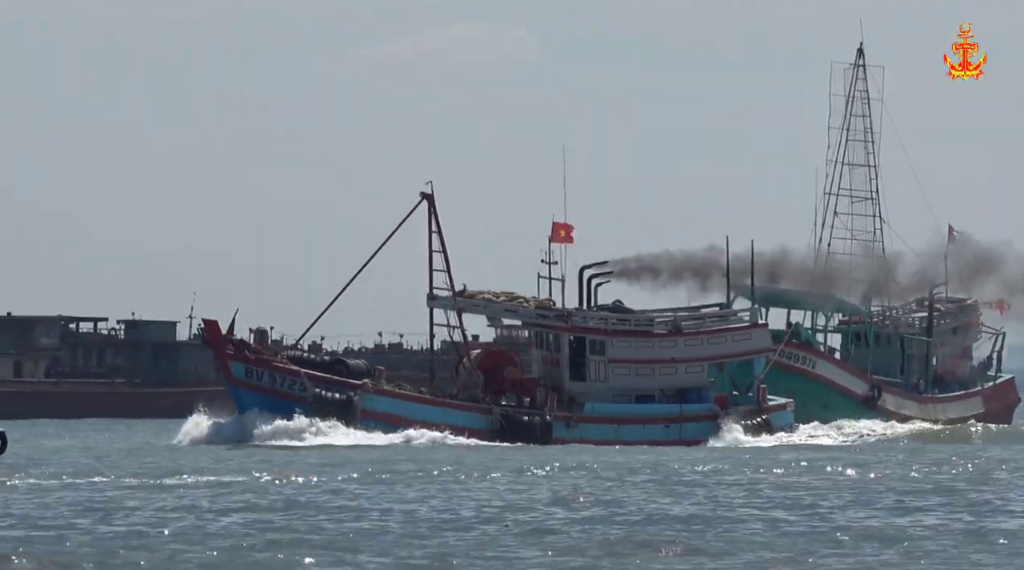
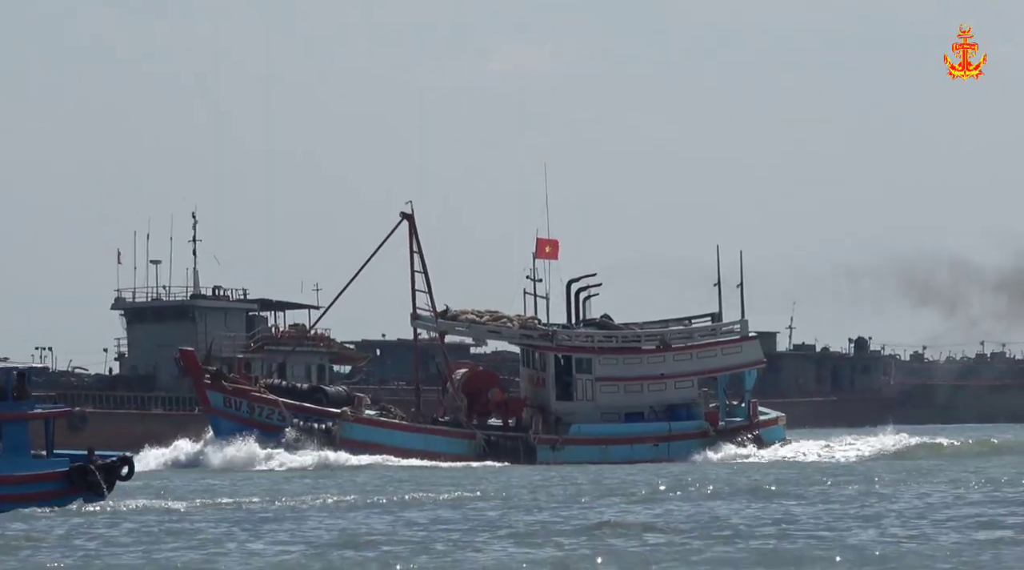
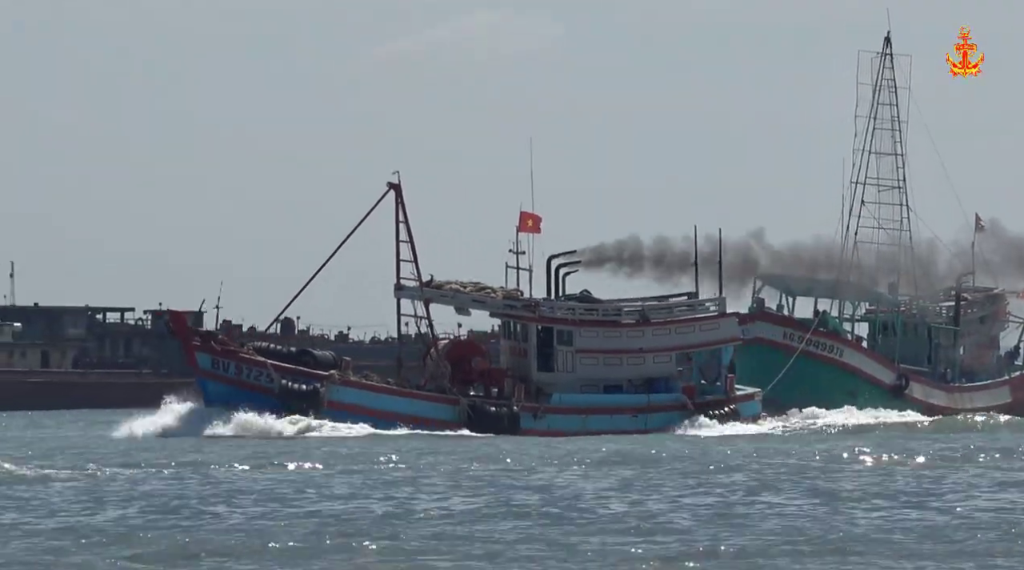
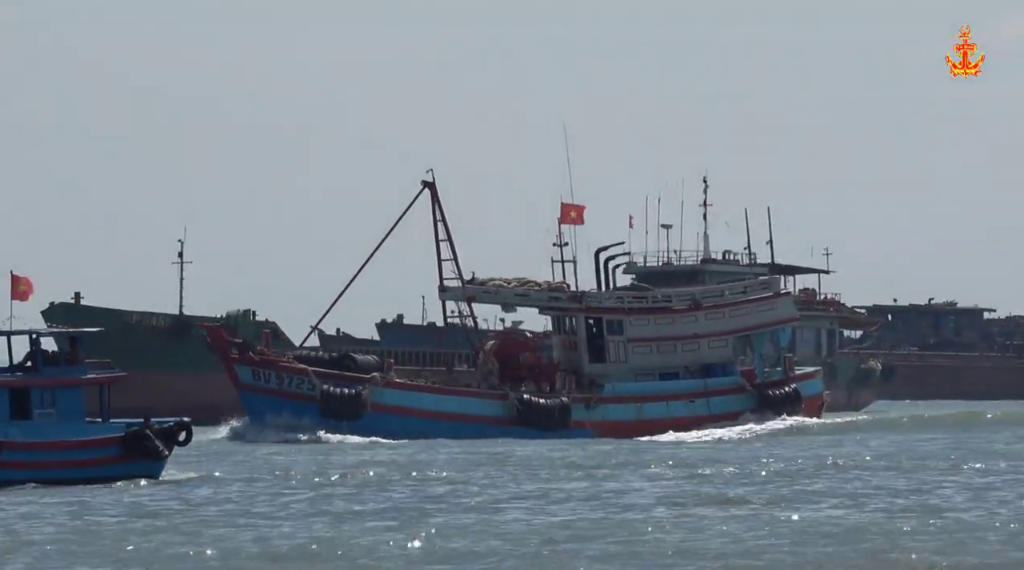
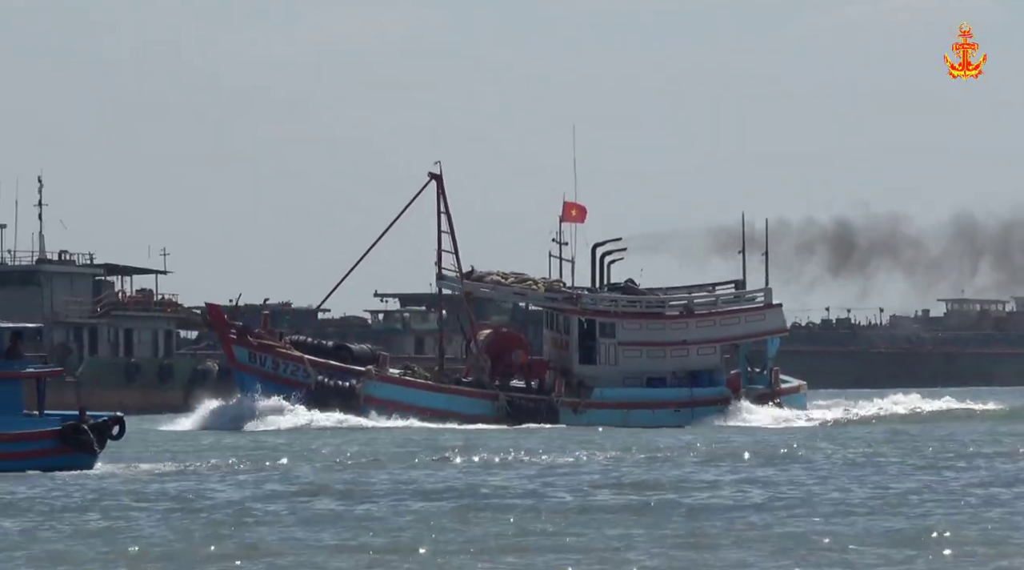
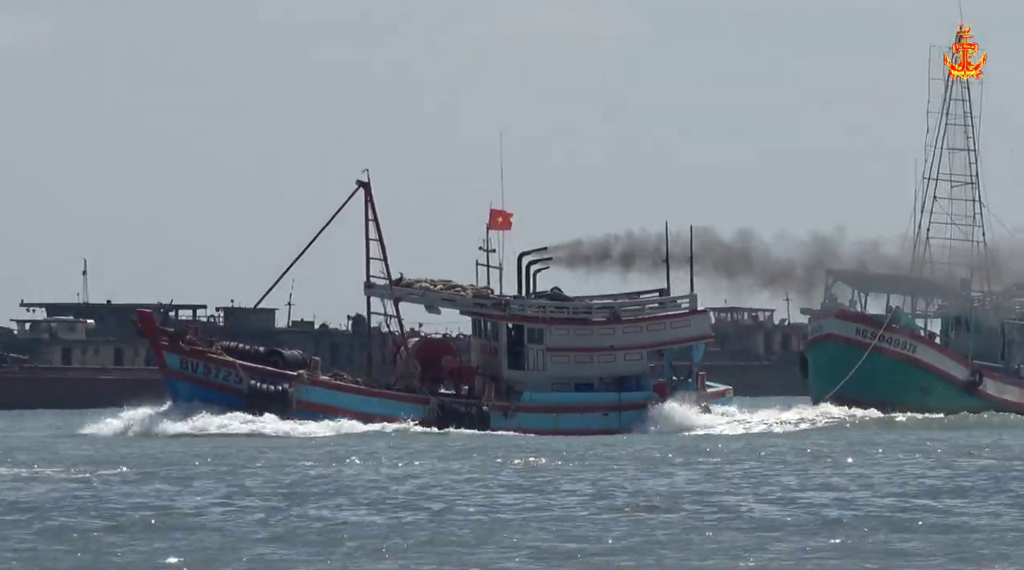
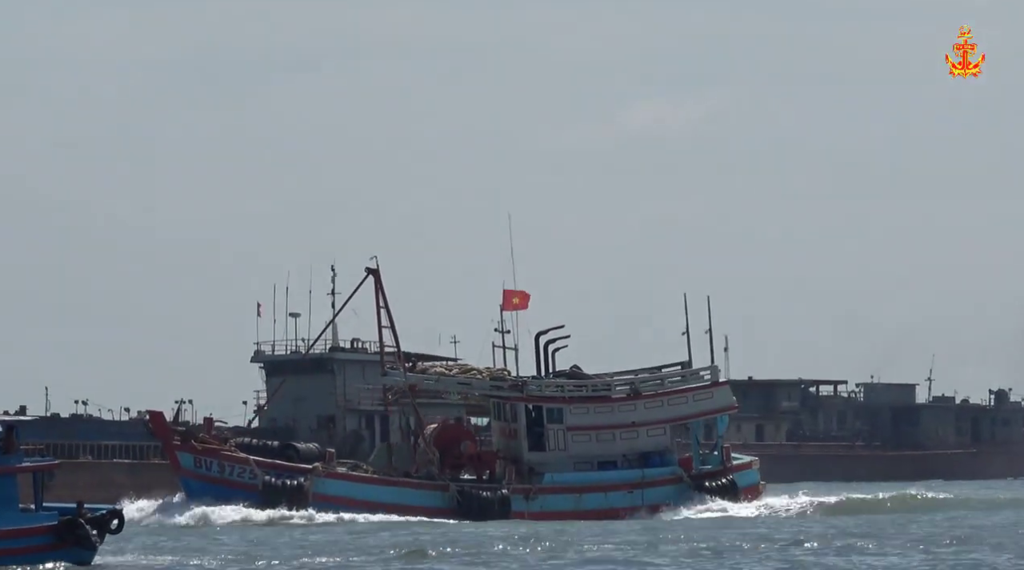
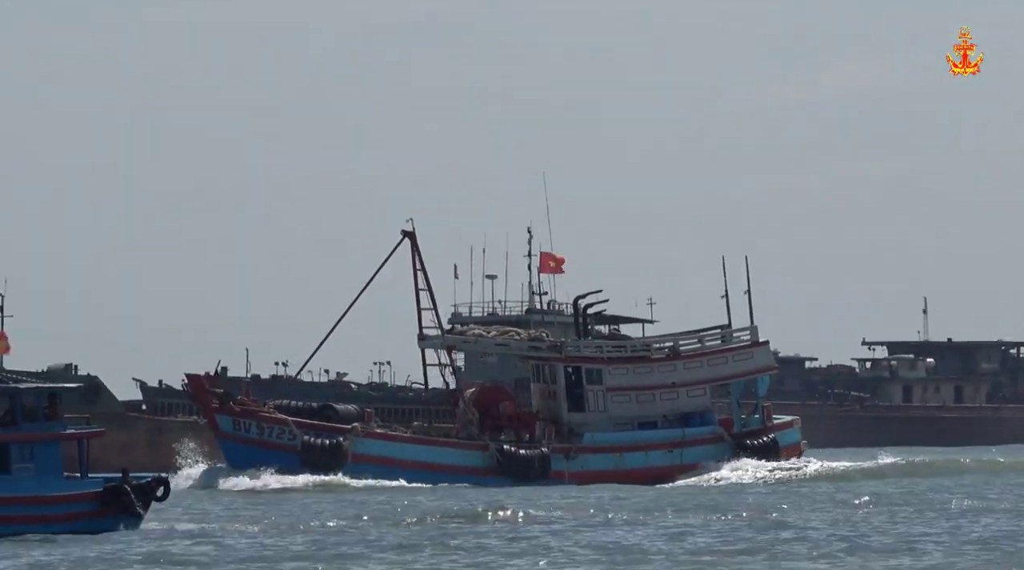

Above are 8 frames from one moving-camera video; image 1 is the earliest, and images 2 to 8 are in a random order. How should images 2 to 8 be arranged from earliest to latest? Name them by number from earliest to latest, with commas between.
3, 6, 5, 2, 7, 8, 4
